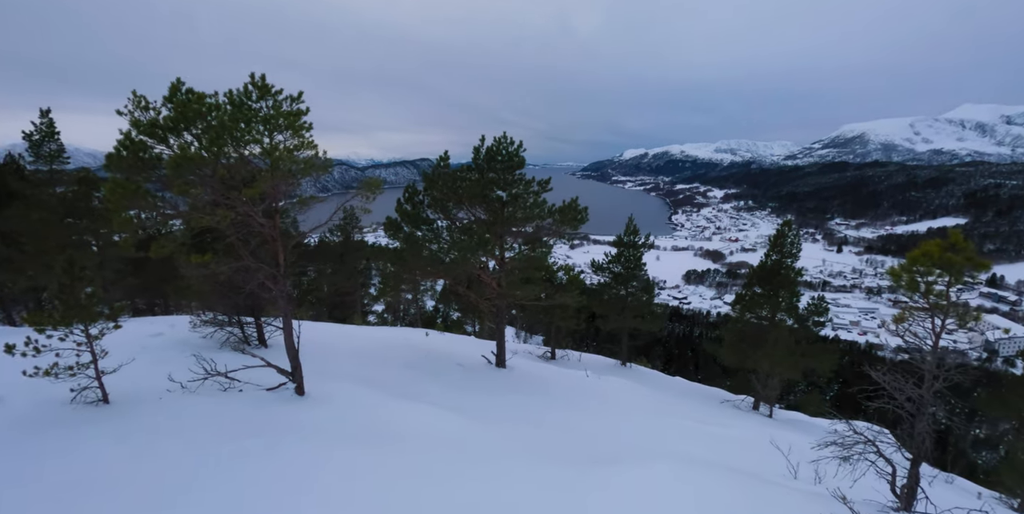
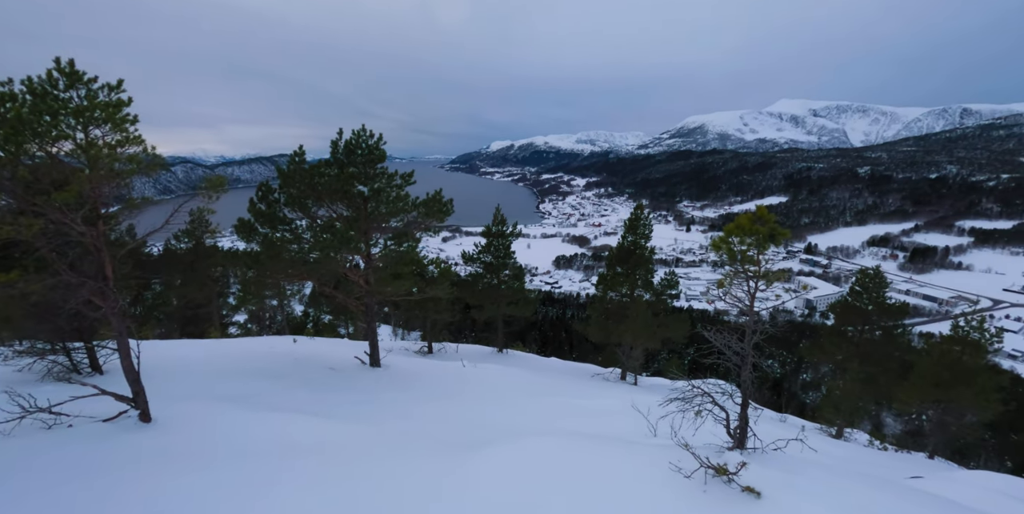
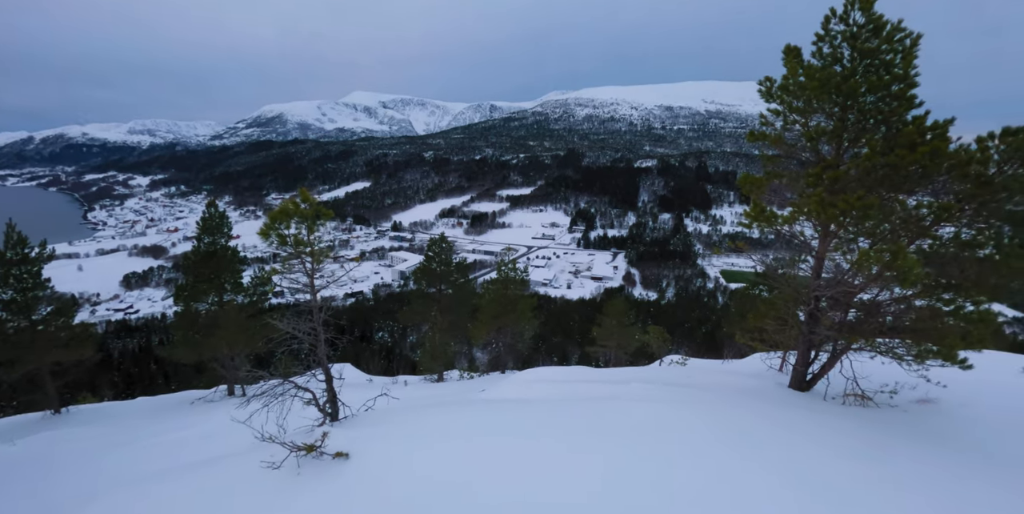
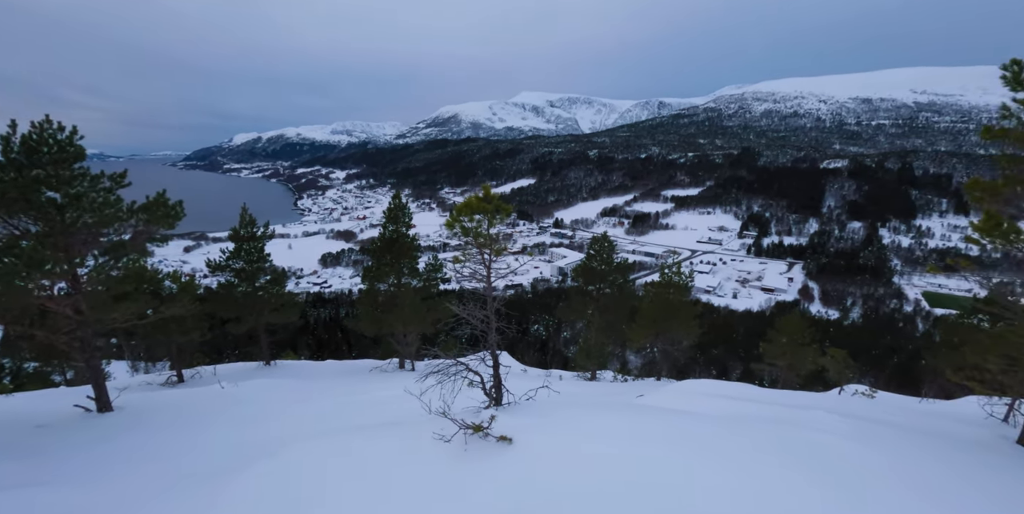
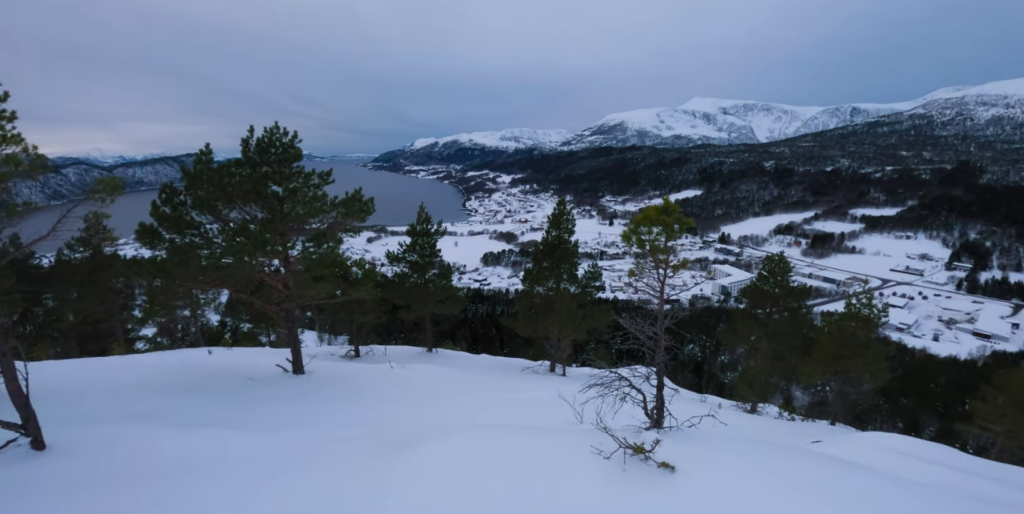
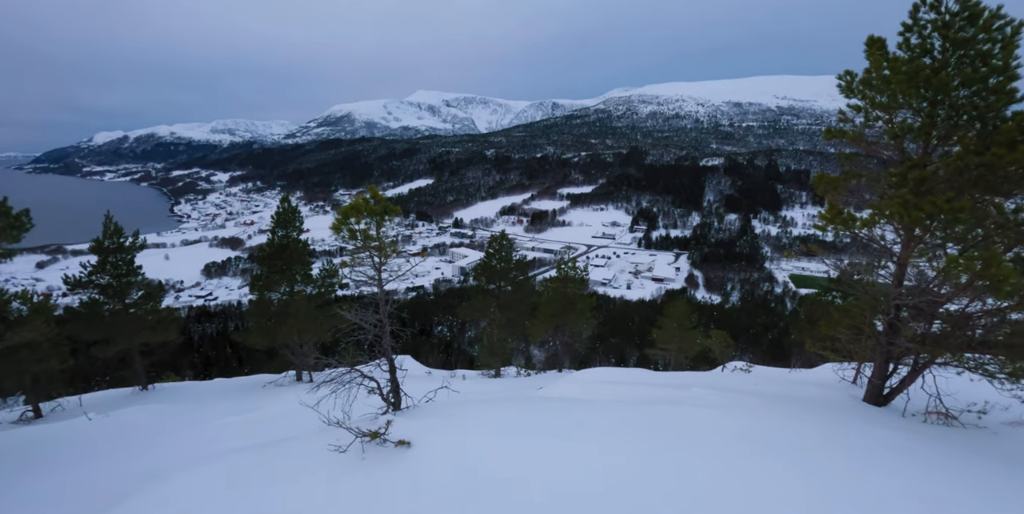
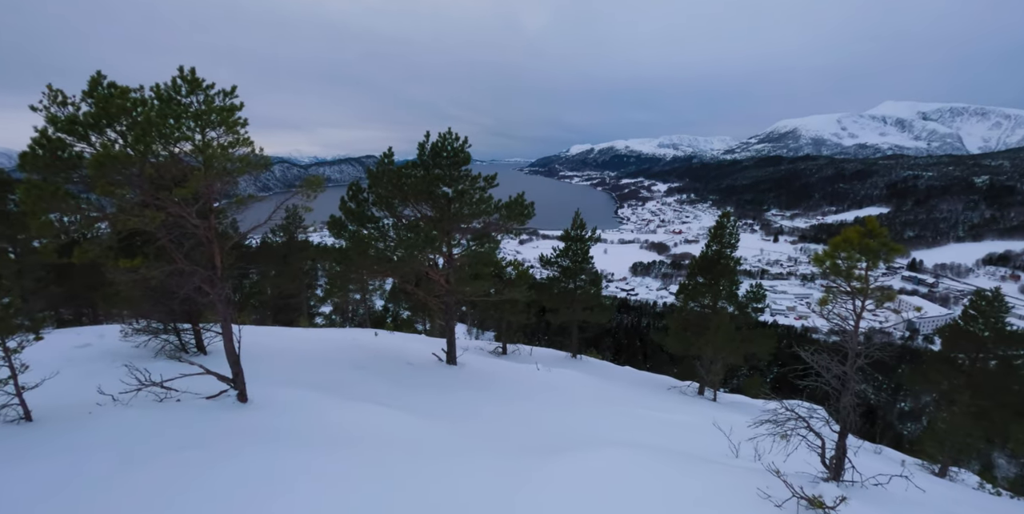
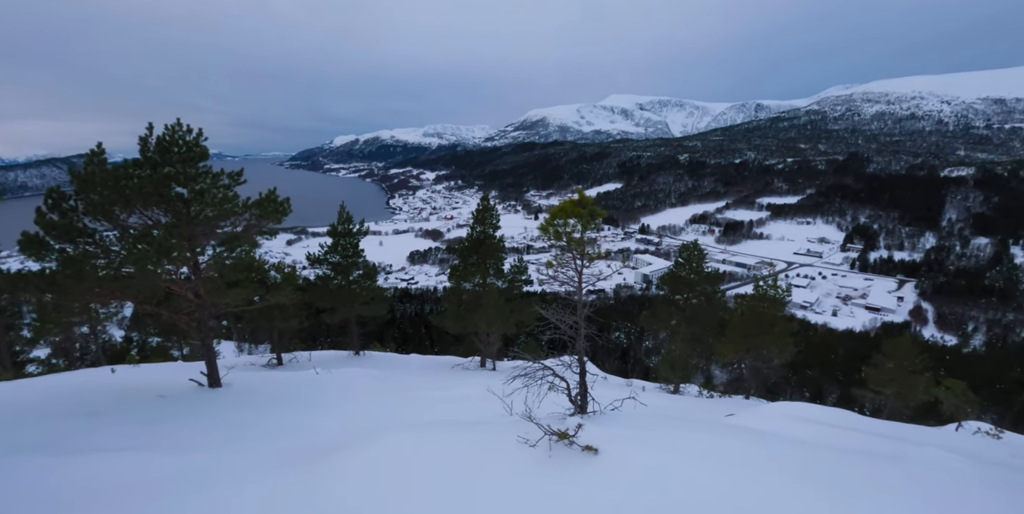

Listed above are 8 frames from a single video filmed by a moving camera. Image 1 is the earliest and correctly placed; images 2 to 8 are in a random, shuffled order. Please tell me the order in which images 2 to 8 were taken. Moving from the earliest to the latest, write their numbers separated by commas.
7, 2, 5, 8, 4, 6, 3
